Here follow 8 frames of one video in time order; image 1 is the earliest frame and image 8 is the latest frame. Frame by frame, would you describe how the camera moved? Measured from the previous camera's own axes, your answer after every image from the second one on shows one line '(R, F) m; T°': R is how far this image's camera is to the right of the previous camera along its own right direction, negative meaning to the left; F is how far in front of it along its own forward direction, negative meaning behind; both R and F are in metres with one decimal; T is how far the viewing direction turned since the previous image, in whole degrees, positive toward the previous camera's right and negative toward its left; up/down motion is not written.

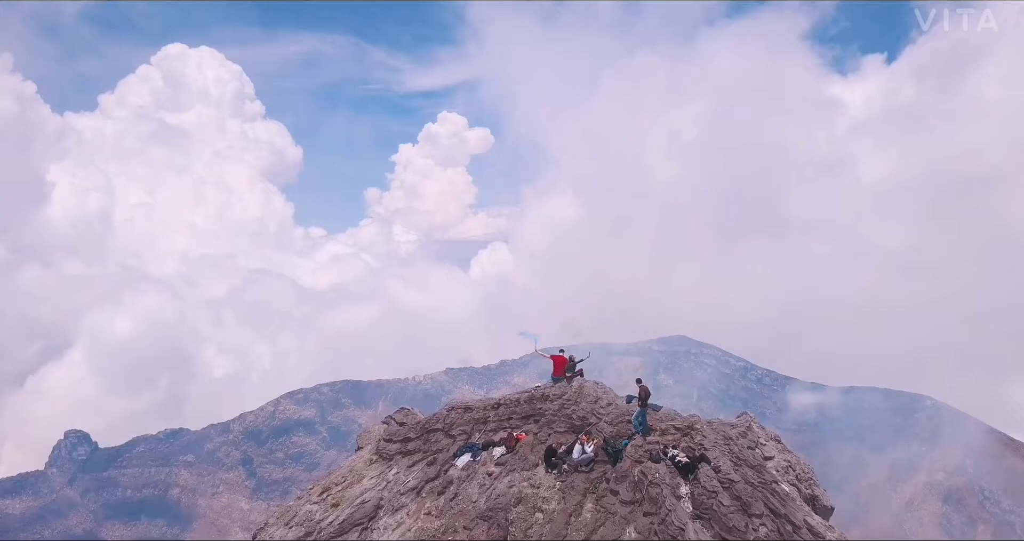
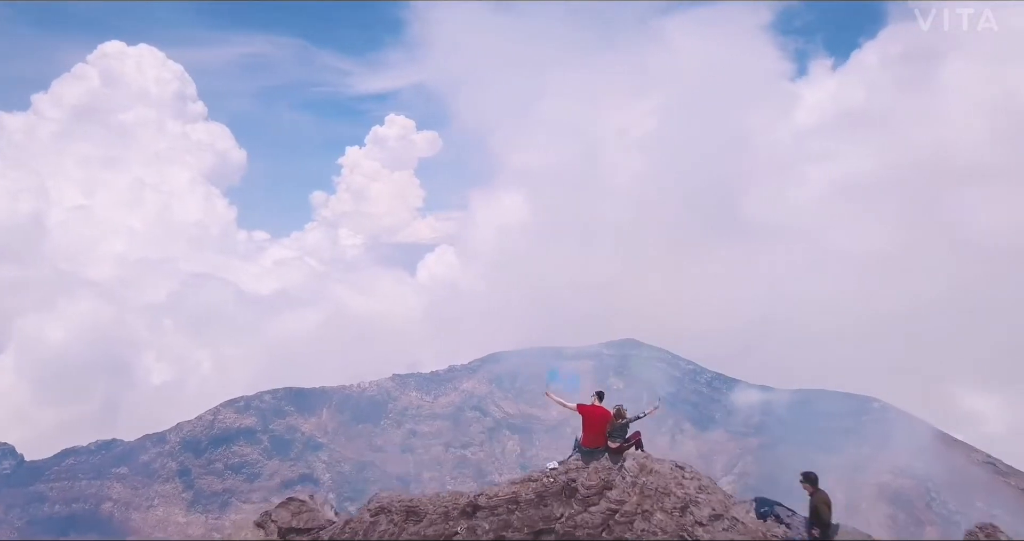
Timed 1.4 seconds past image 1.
(+7.4, +0.4) m; -1°
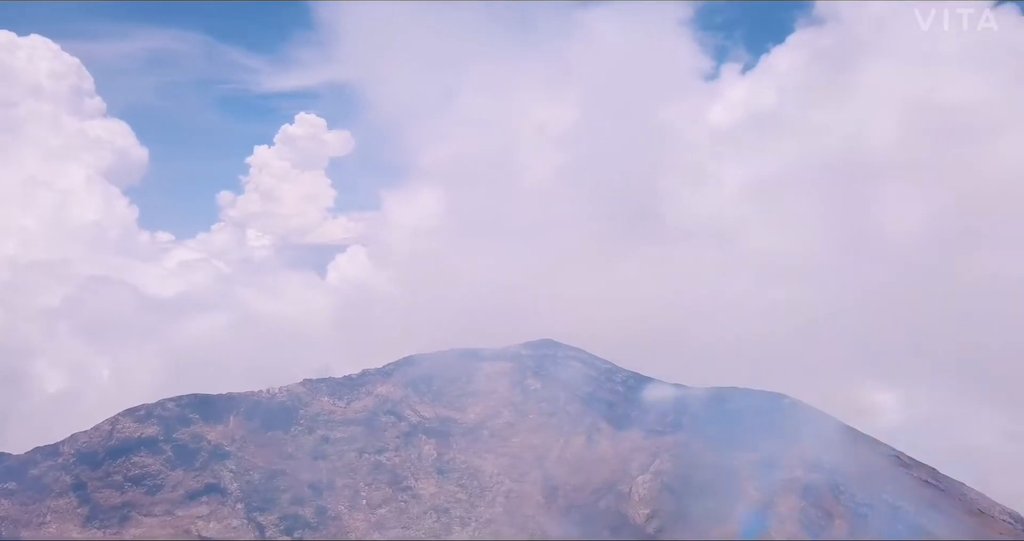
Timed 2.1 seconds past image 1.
(-0.2, +1.7) m; +5°
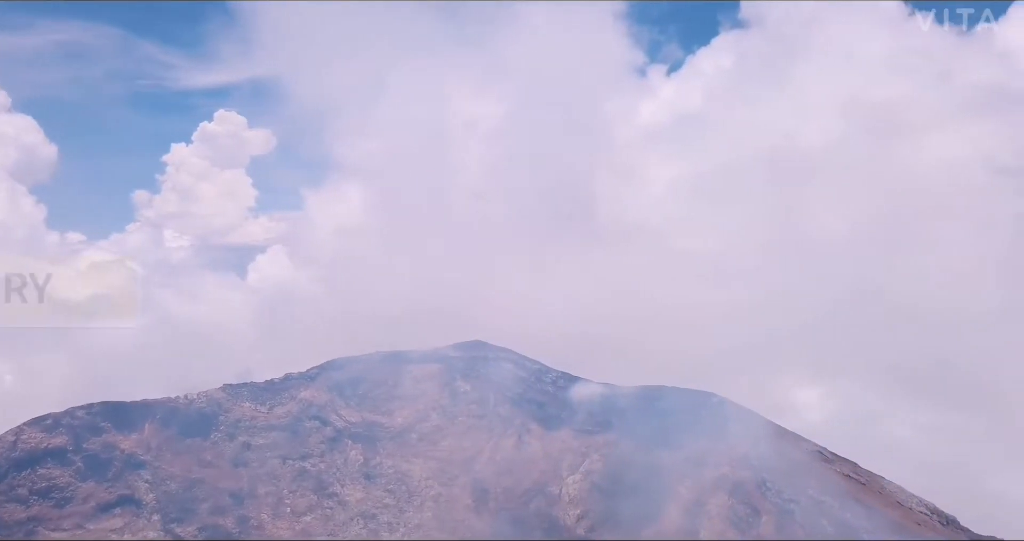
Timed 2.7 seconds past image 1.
(-0.2, +1.6) m; +5°
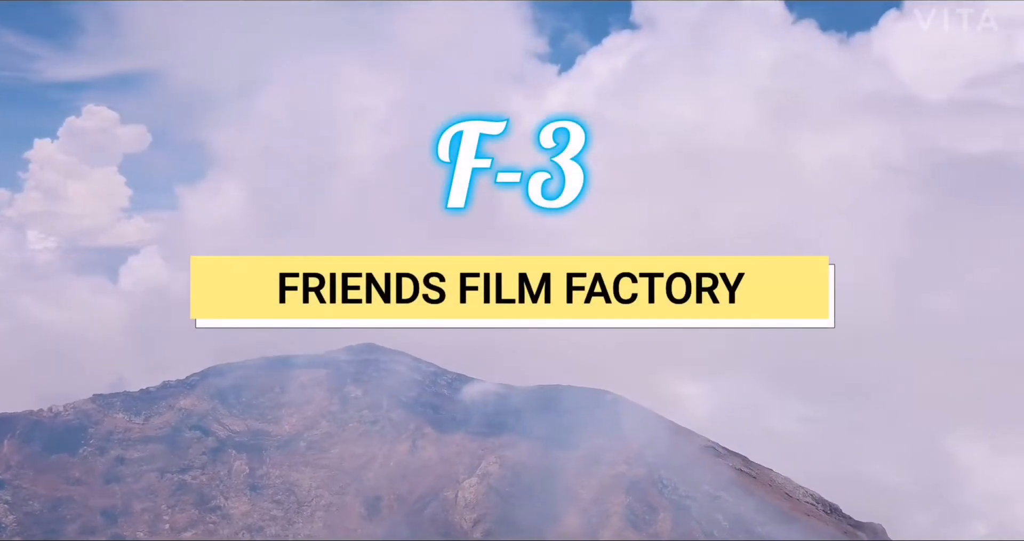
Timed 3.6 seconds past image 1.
(-0.3, +2.6) m; +7°
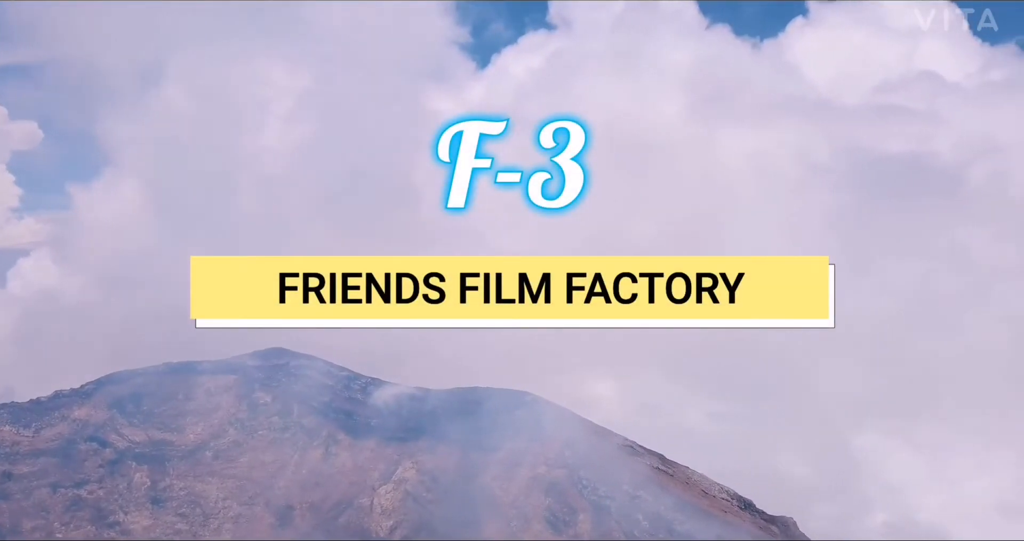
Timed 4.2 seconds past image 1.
(-0.1, +2.0) m; +5°
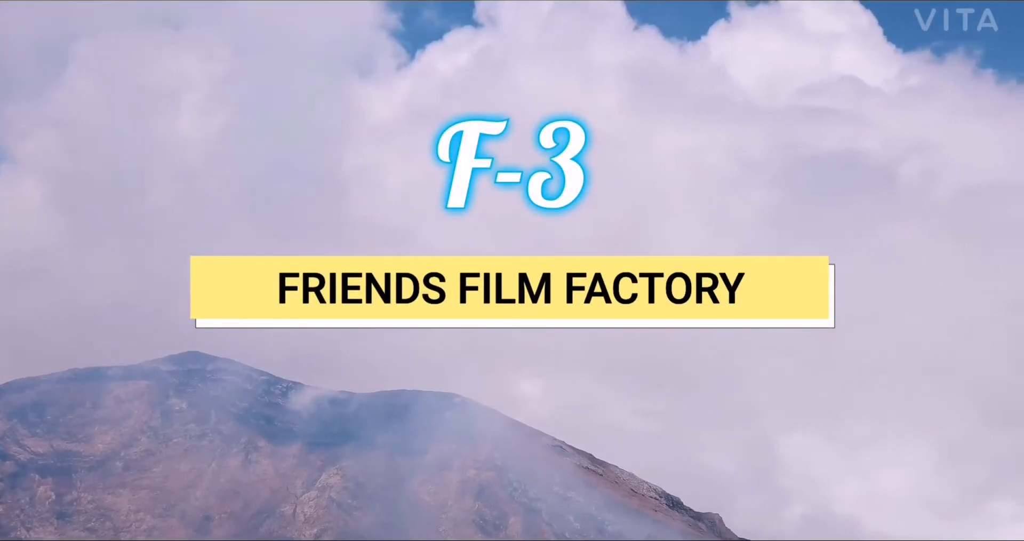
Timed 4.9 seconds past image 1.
(+3.0, +1.3) m; +3°
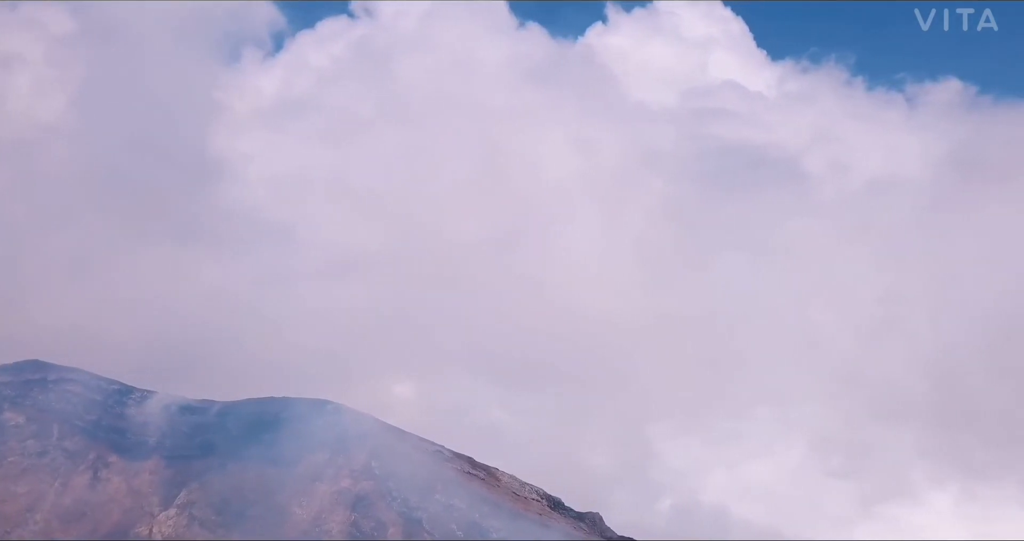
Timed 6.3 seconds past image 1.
(+0.1, +3.8) m; +8°
